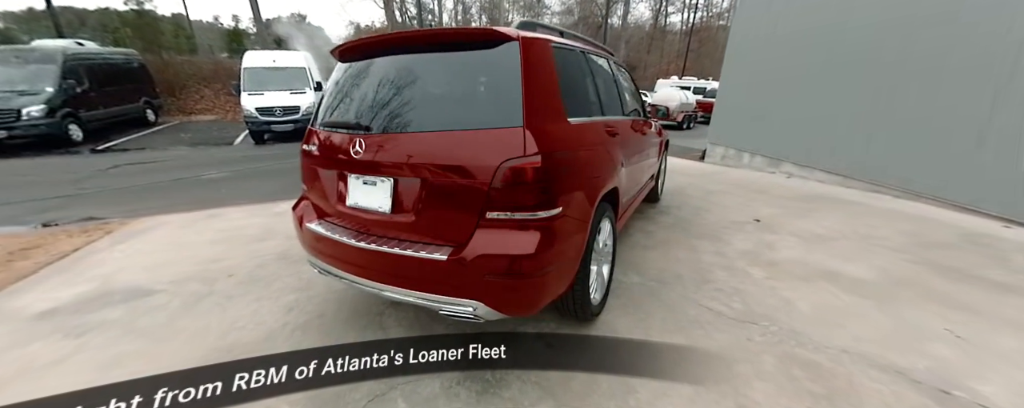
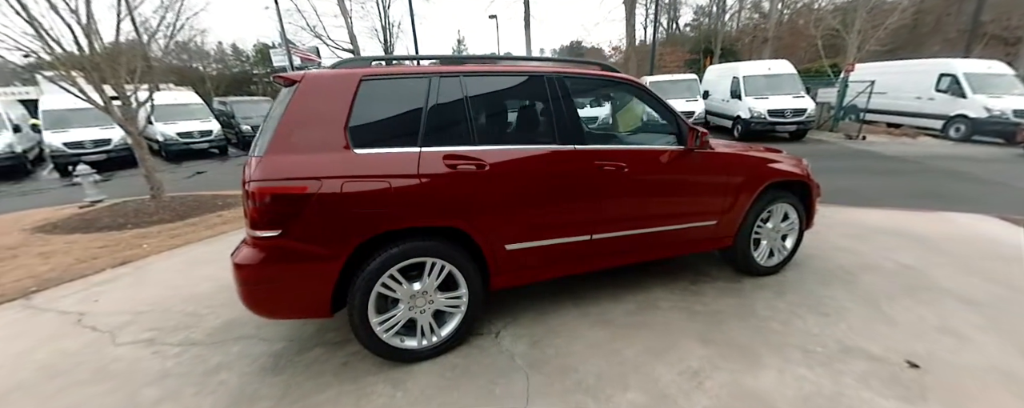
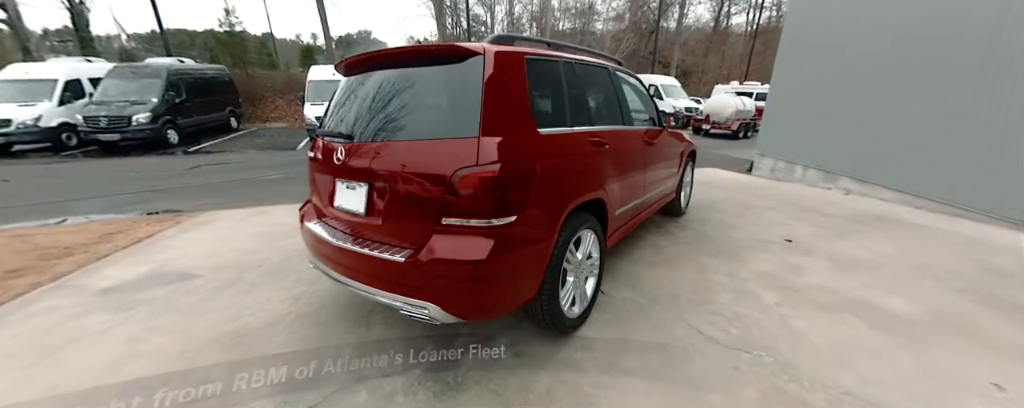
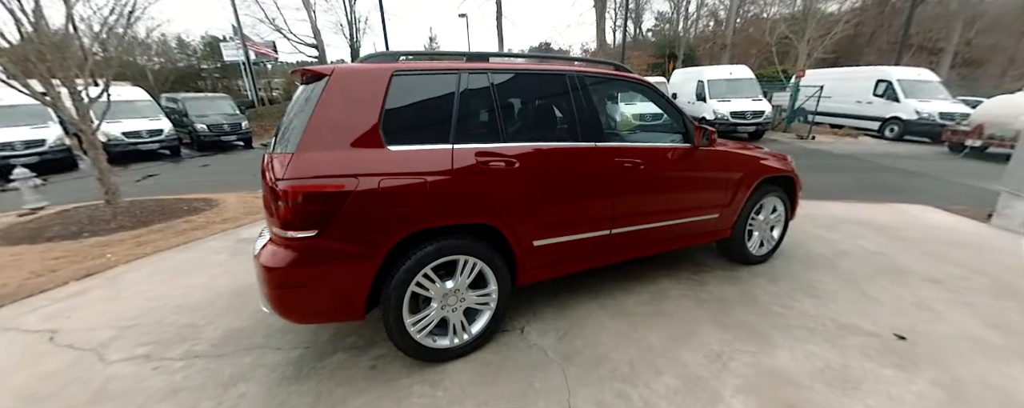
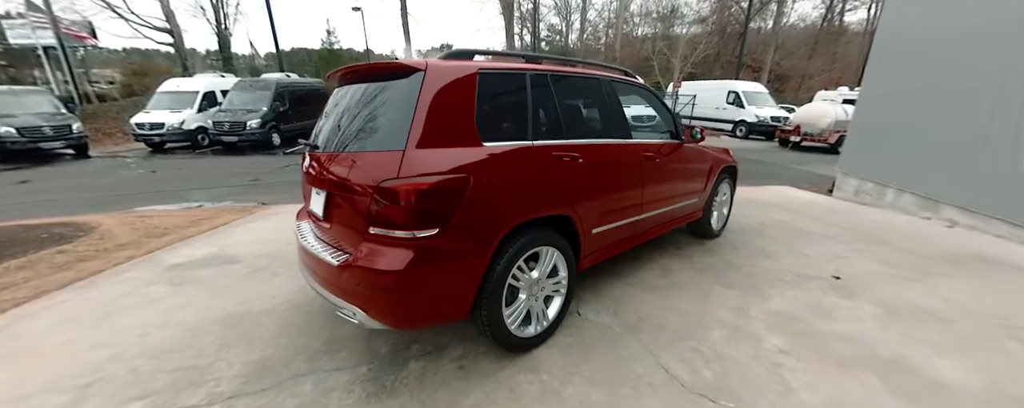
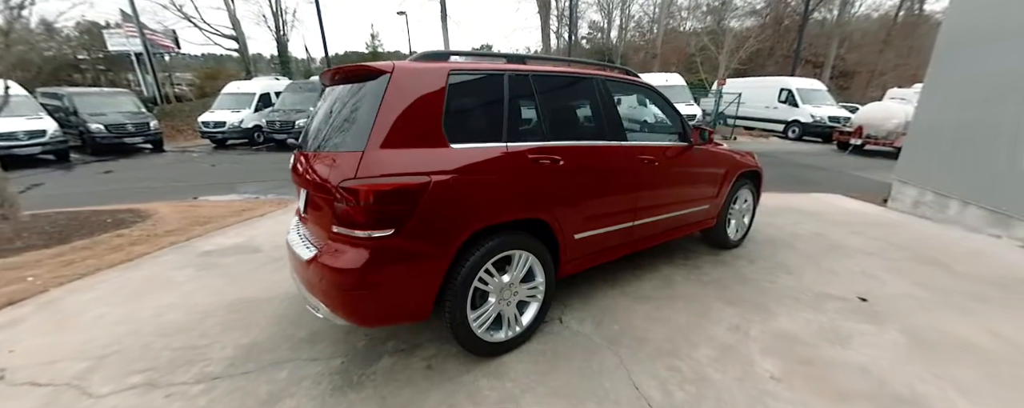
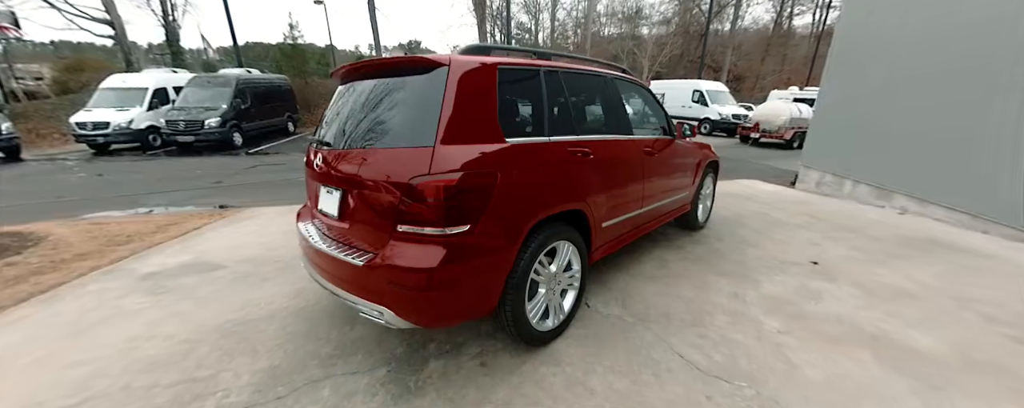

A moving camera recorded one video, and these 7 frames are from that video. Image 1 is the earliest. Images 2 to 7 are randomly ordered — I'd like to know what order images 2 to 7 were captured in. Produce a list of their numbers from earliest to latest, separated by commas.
3, 7, 5, 6, 4, 2
